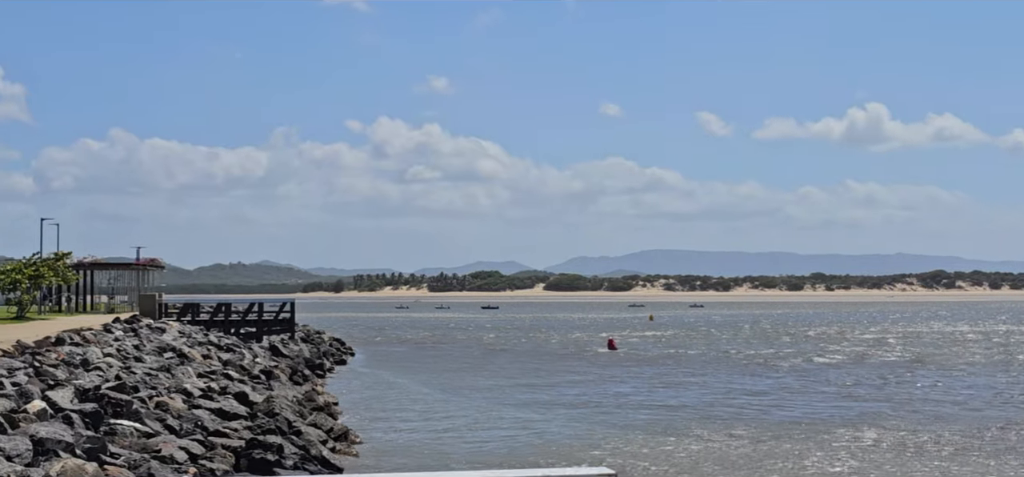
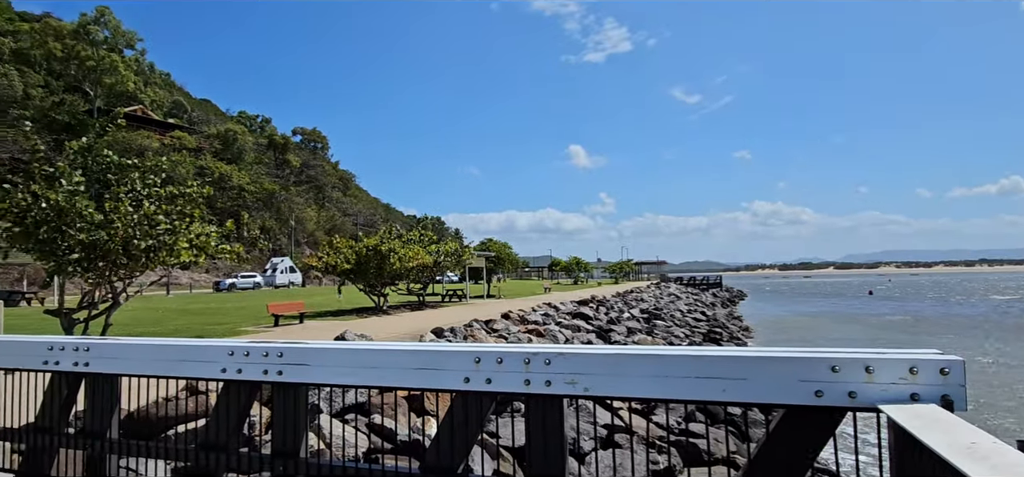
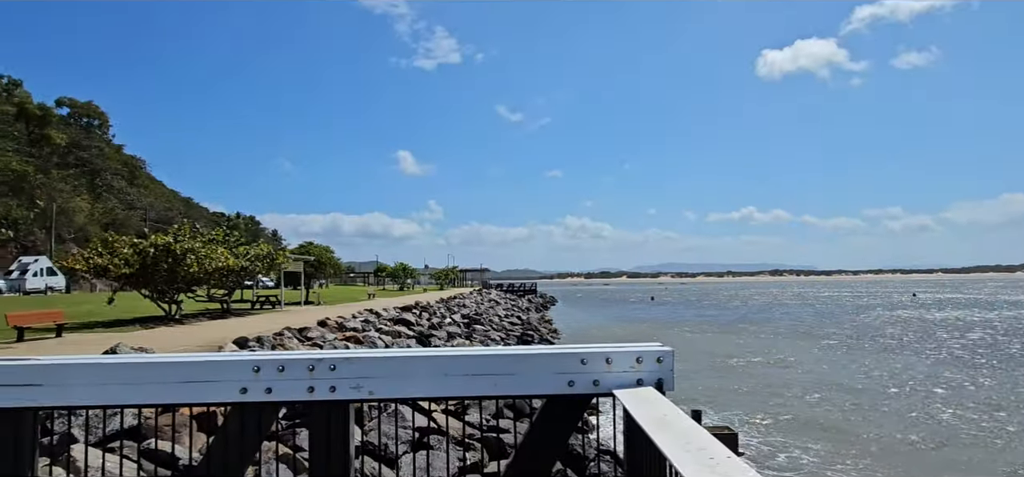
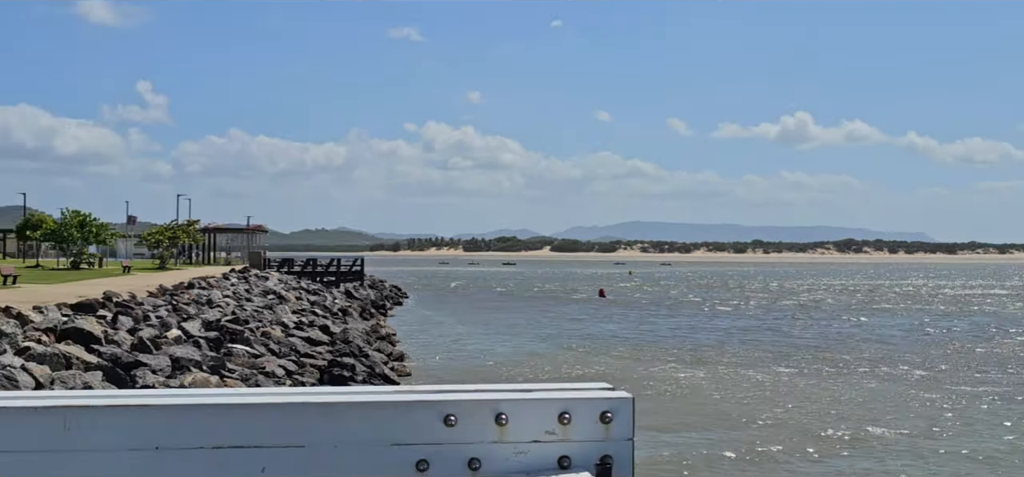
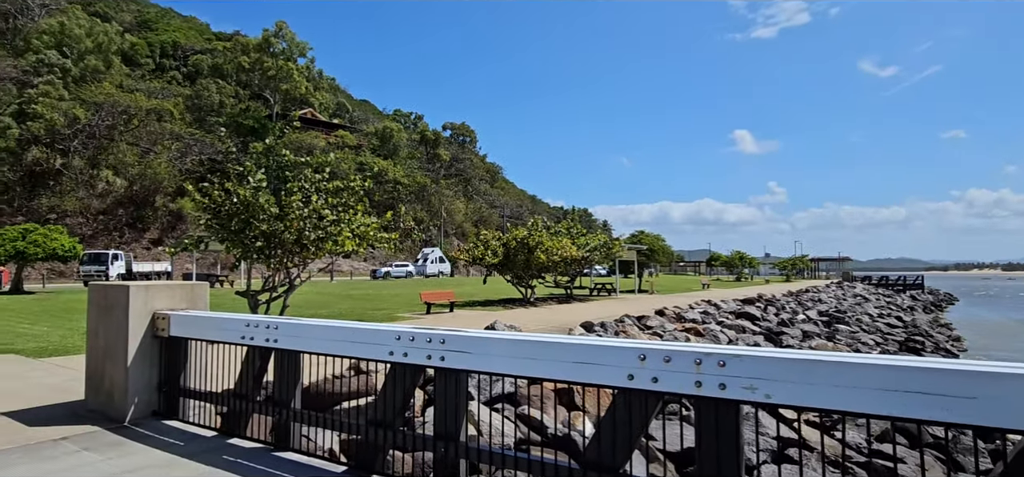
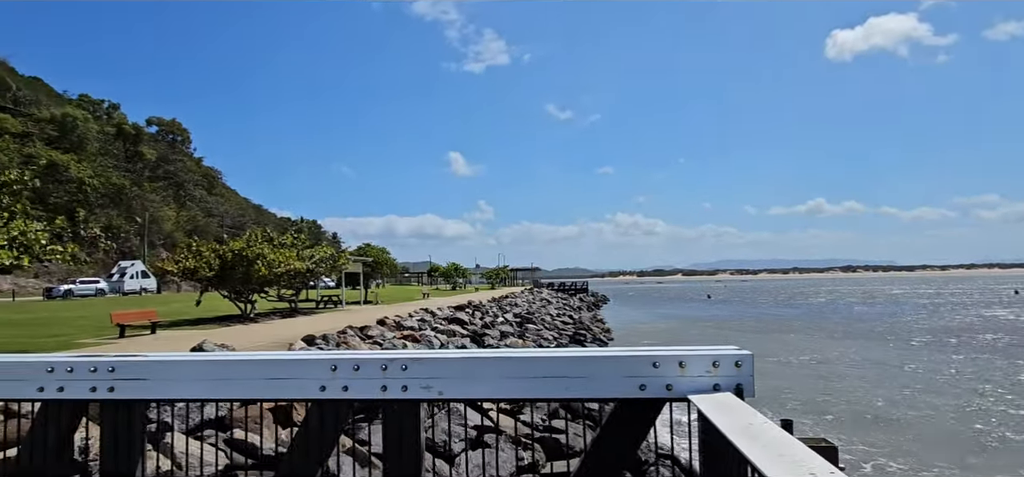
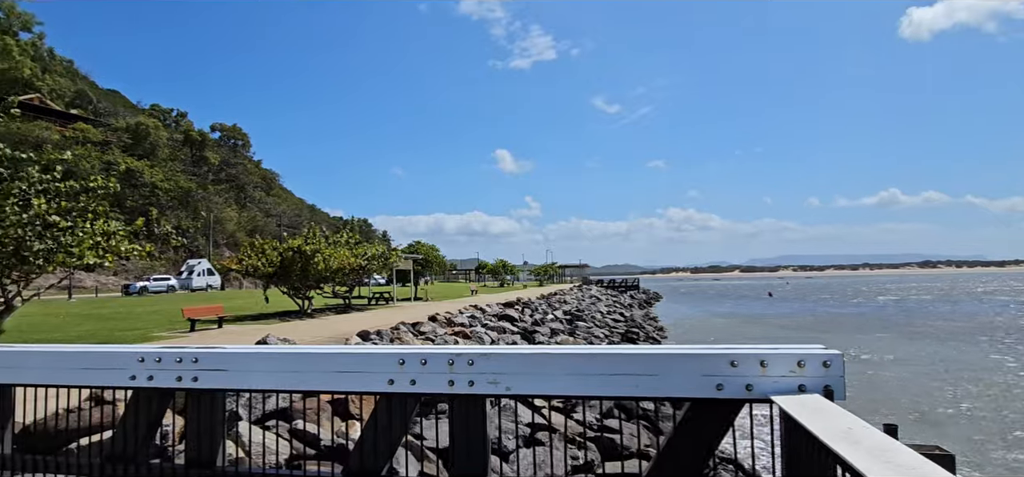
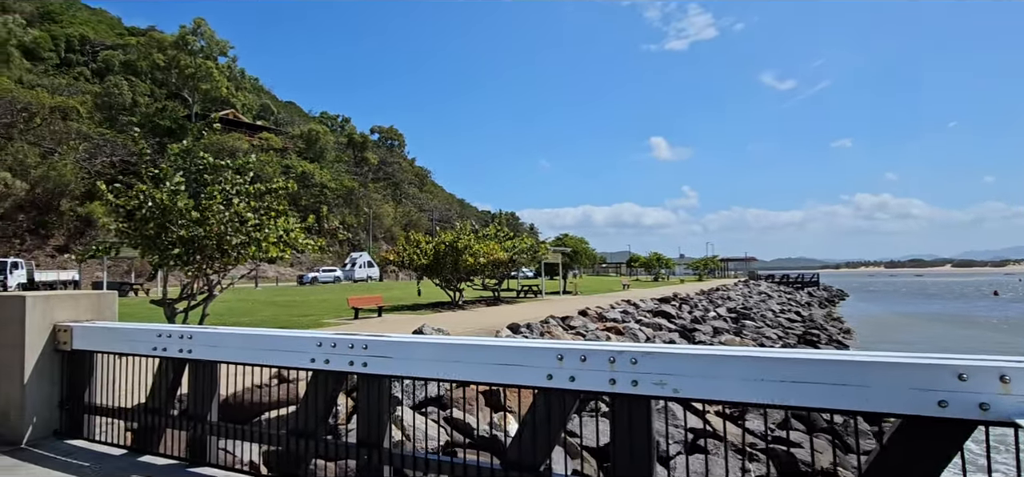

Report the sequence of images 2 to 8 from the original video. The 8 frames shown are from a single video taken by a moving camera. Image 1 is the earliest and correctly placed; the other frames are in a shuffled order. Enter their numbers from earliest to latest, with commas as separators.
4, 3, 6, 7, 2, 8, 5
